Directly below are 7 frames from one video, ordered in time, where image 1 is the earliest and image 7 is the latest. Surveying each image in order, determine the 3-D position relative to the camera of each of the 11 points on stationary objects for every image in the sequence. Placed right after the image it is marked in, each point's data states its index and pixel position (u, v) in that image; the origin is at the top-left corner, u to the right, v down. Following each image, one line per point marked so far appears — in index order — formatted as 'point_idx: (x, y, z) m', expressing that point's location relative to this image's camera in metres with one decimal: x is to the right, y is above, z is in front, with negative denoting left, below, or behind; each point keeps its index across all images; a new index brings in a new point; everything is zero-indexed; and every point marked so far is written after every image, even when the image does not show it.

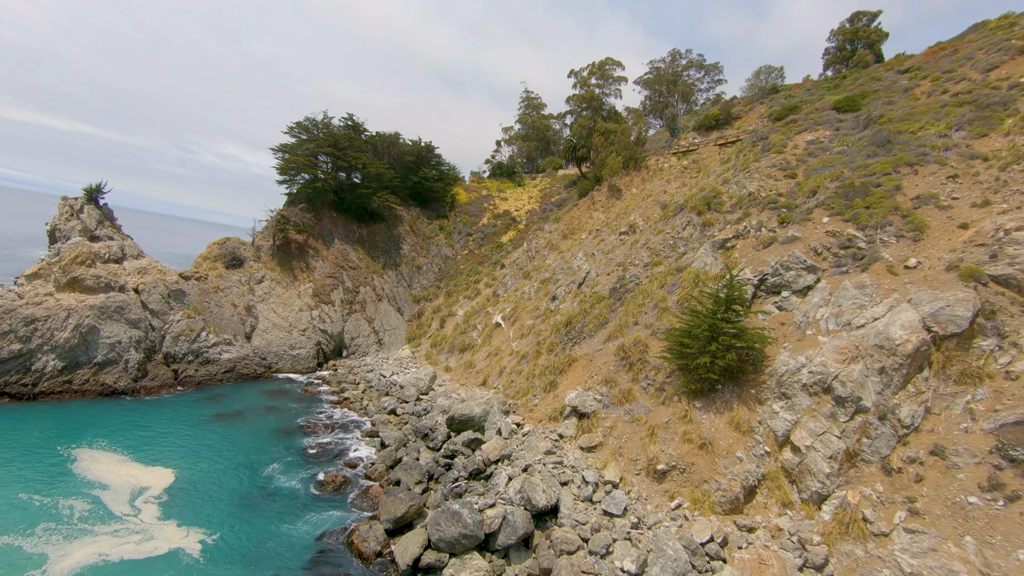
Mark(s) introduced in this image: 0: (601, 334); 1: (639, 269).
0: (+3.2, -1.7, +16.6) m
1: (+5.4, +0.7, +19.9) m
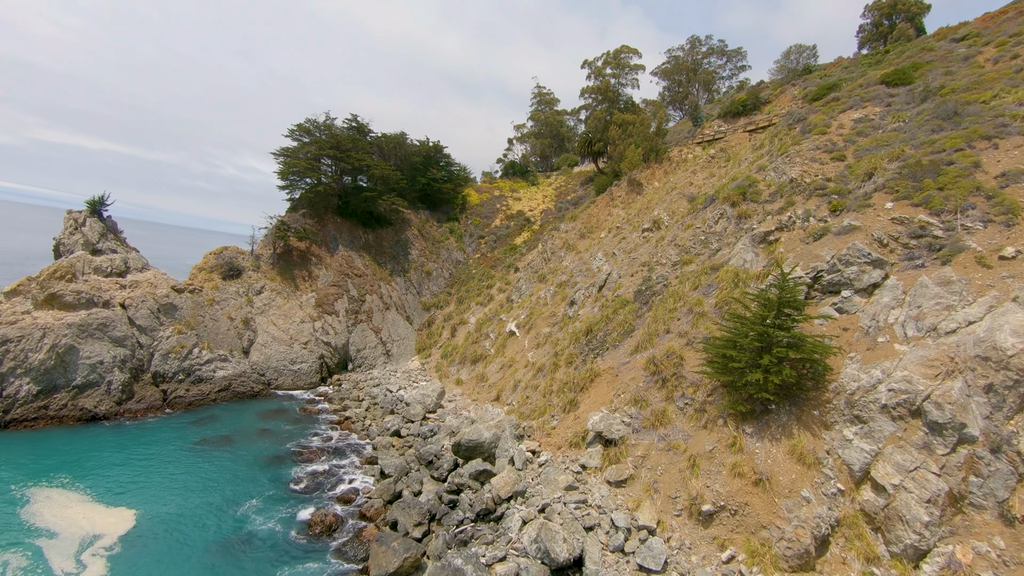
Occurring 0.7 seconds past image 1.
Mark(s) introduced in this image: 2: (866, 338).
0: (+3.6, -1.8, +14.5) m
1: (+5.8, +0.7, +17.8) m
2: (+8.3, -1.2, +11.0) m
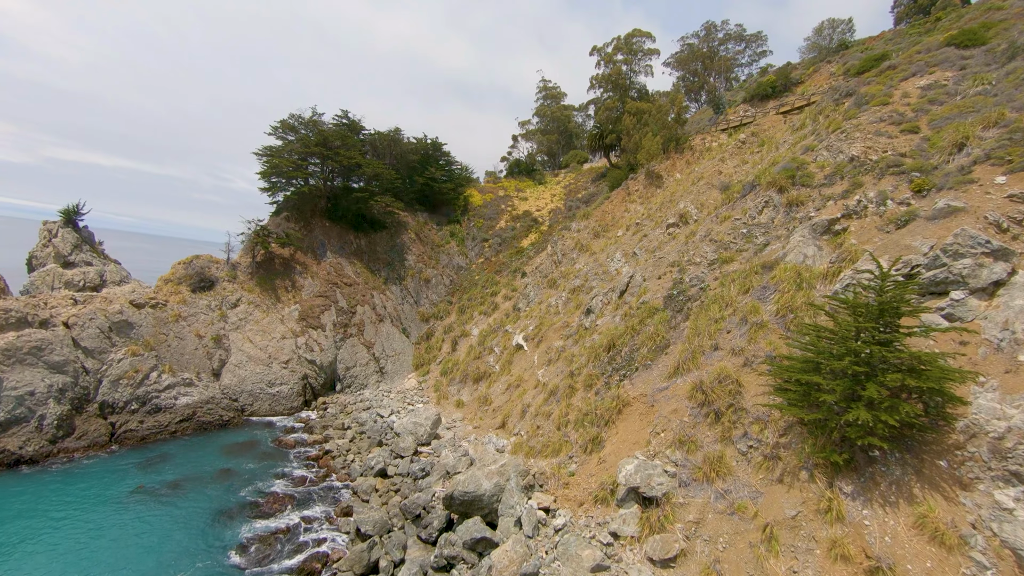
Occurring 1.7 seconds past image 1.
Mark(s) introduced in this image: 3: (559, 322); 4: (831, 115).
0: (+3.7, -1.9, +11.6) m
1: (+6.0, +0.5, +14.9) m
2: (+8.4, -1.2, +8.0) m
3: (+1.9, -1.4, +19.0) m
4: (+12.2, +6.6, +17.9) m
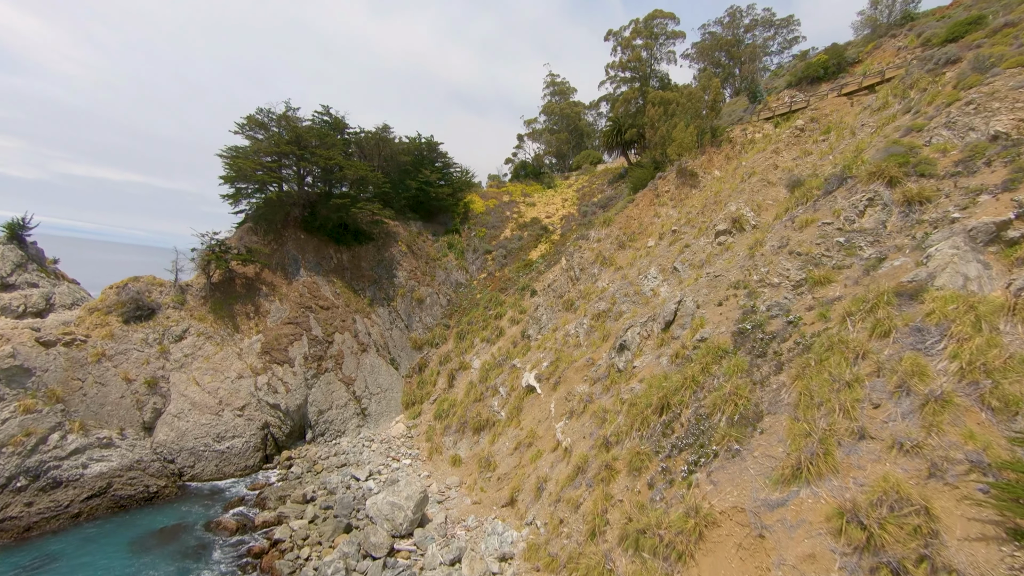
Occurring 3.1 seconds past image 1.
0: (+3.9, -2.6, +7.4) m
1: (+6.2, -0.2, +10.7) m
2: (+8.5, -1.7, +3.8) m
3: (+2.2, -2.2, +14.9) m
4: (+12.3, +5.9, +13.8) m
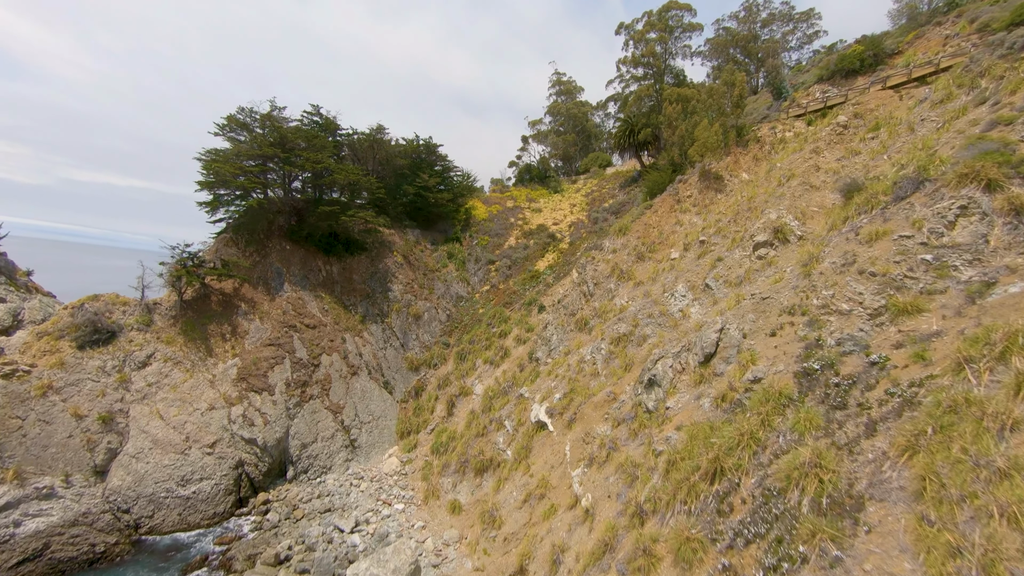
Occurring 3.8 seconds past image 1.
0: (+4.1, -3.1, +5.3) m
1: (+6.4, -0.7, +8.6) m
2: (+8.6, -2.2, +1.7) m
3: (+2.4, -2.8, +12.8) m
4: (+12.5, +5.3, +11.7) m
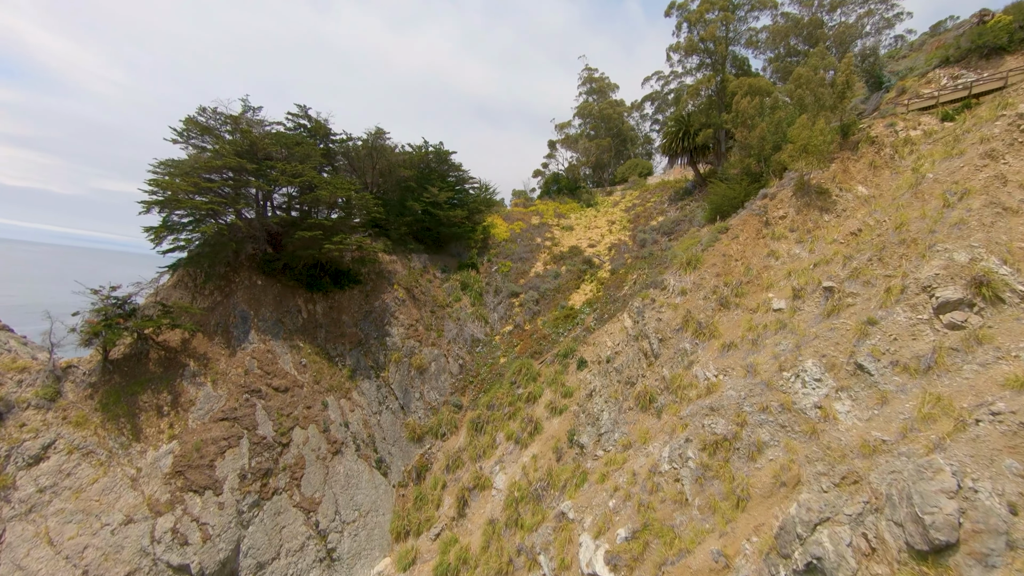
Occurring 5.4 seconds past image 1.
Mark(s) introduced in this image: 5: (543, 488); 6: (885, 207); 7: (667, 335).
0: (+4.5, -4.5, +0.4) m
1: (+7.0, -2.2, +3.7) m
2: (+9.0, -3.6, -3.4) m
3: (+3.2, -4.3, +8.0) m
4: (+13.2, +3.8, +6.6) m
5: (+0.8, -5.0, +11.9) m
6: (+9.6, +2.1, +12.1) m
7: (+4.3, -1.3, +13.0) m
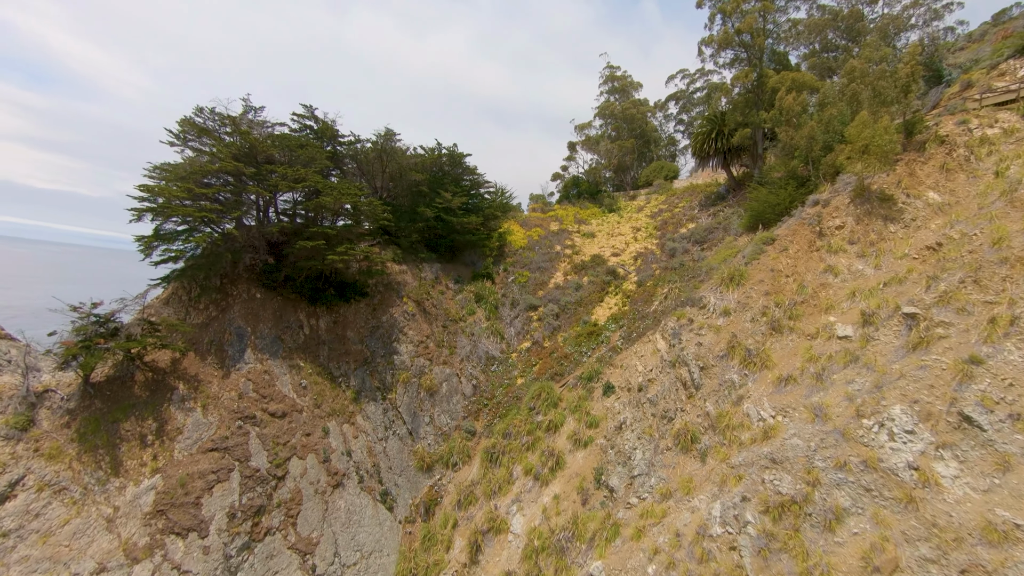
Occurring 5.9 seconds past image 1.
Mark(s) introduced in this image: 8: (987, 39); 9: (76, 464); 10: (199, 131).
0: (+4.6, -5.0, -1.2) m
1: (+7.2, -2.7, +2.0) m
2: (+8.9, -4.0, -5.1) m
3: (+3.5, -4.8, +6.4) m
4: (+13.6, +3.3, +4.8) m
5: (+1.2, -5.5, +10.4) m
6: (+10.1, +1.6, +10.3) m
7: (+4.8, -1.8, +11.4) m
8: (+18.6, +9.9, +18.4) m
9: (-9.9, -4.0, +10.7) m
10: (-10.1, +5.0, +15.1) m
